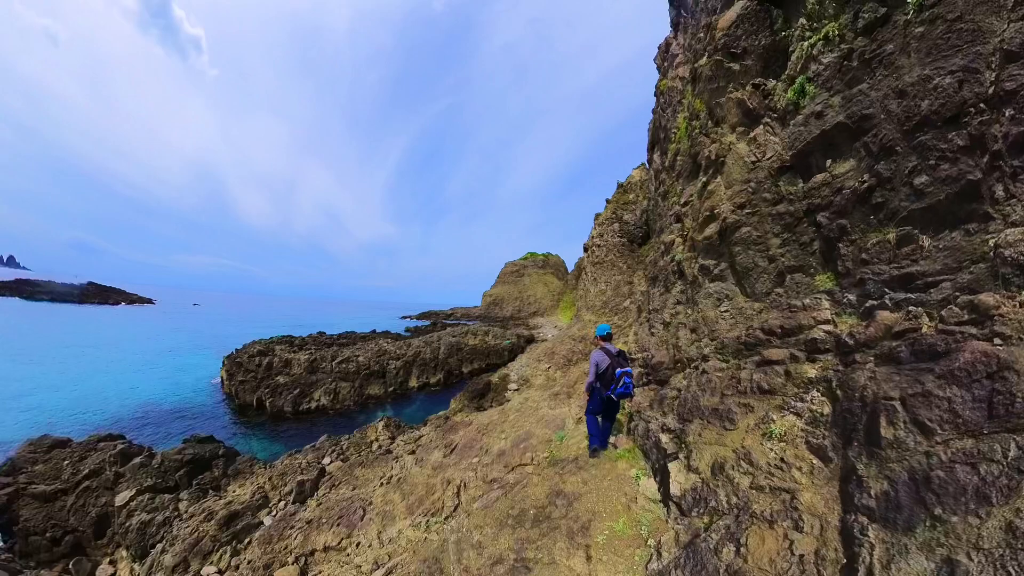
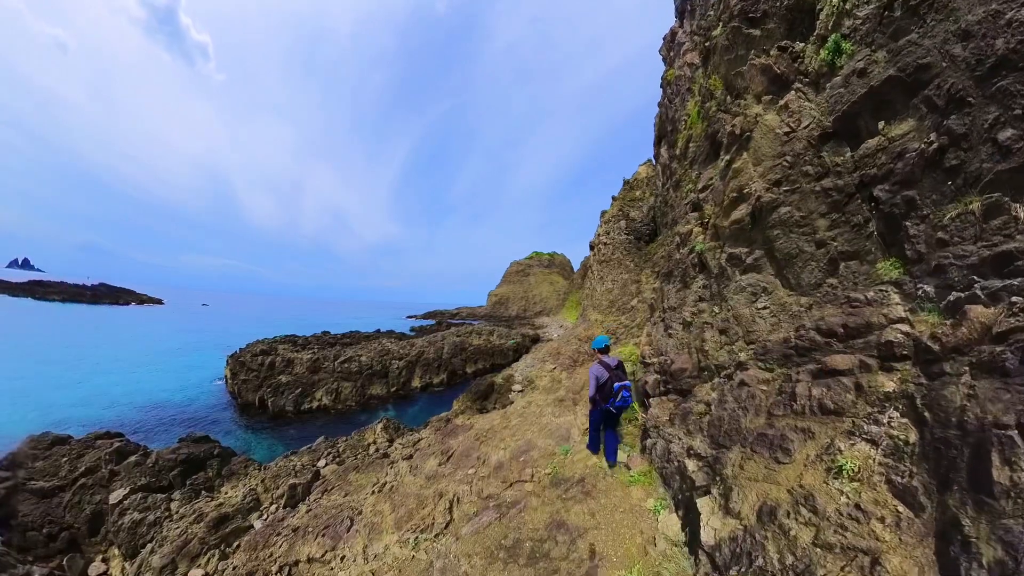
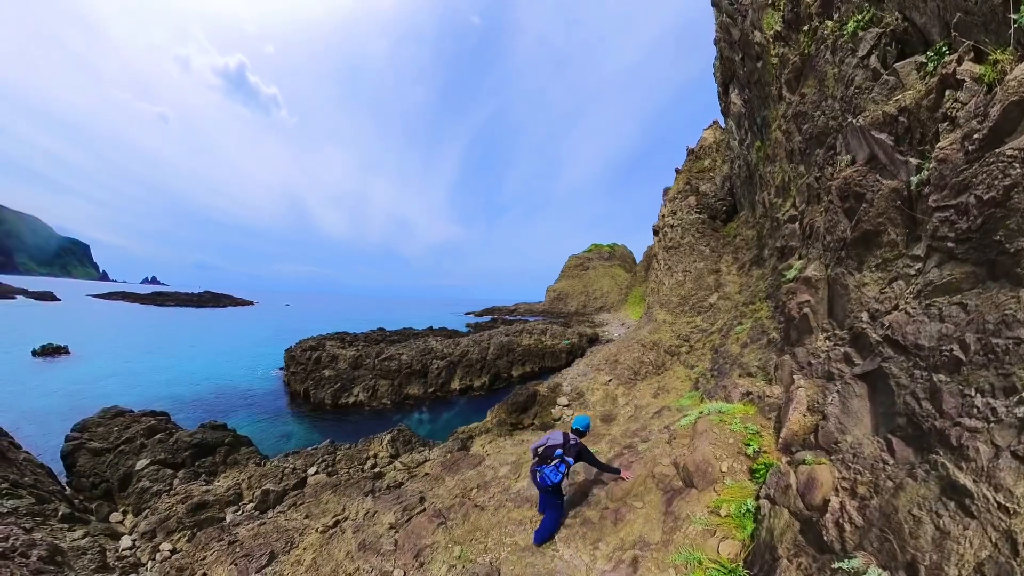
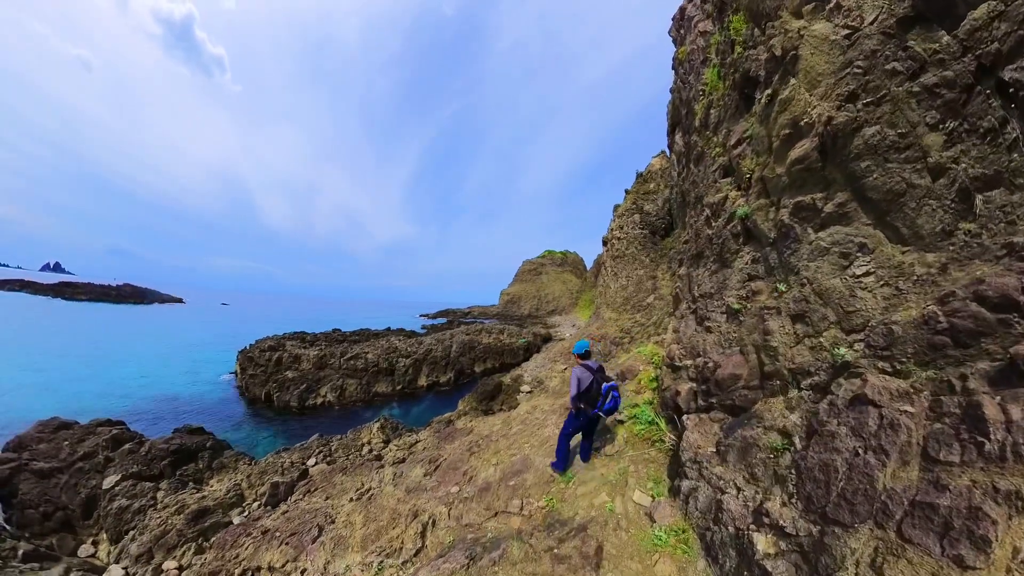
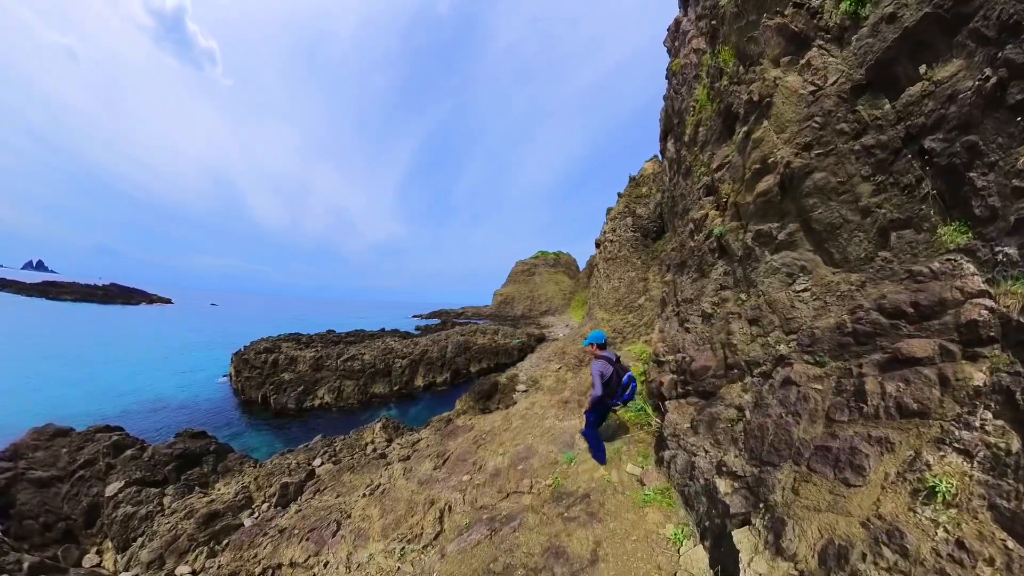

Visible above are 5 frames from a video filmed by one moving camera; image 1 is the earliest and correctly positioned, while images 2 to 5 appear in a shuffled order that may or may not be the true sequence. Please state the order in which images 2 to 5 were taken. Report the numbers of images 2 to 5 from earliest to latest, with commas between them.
2, 5, 4, 3
